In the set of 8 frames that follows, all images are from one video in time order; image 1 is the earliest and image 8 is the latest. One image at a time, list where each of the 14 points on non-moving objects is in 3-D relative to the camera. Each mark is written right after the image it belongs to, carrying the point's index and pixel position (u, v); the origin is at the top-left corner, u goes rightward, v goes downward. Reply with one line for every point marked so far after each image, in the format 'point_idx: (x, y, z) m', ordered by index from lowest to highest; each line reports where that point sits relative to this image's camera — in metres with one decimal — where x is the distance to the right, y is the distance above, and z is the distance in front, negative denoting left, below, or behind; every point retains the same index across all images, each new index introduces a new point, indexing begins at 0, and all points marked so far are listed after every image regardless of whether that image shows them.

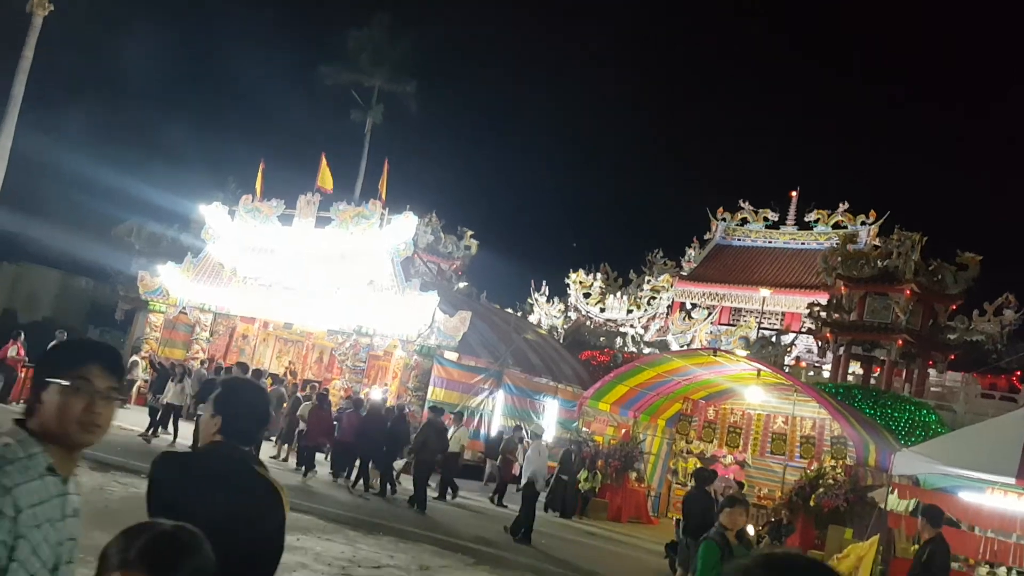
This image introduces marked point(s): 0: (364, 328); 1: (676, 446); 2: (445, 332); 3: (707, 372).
0: (-3.3, -0.9, +18.7) m
1: (+3.8, -3.7, +19.6) m
2: (-1.4, -0.9, +17.6) m
3: (+3.9, -1.7, +16.8) m
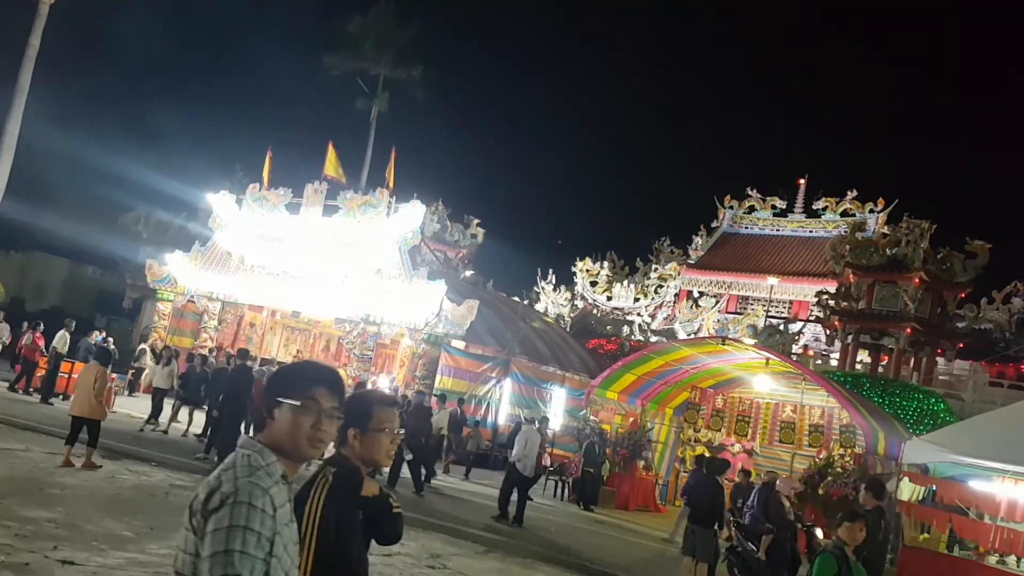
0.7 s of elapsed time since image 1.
0: (-3.1, -0.6, +18.7) m
1: (+4.0, -3.4, +19.6) m
2: (-1.2, -0.7, +17.6) m
3: (+4.0, -1.4, +16.8) m
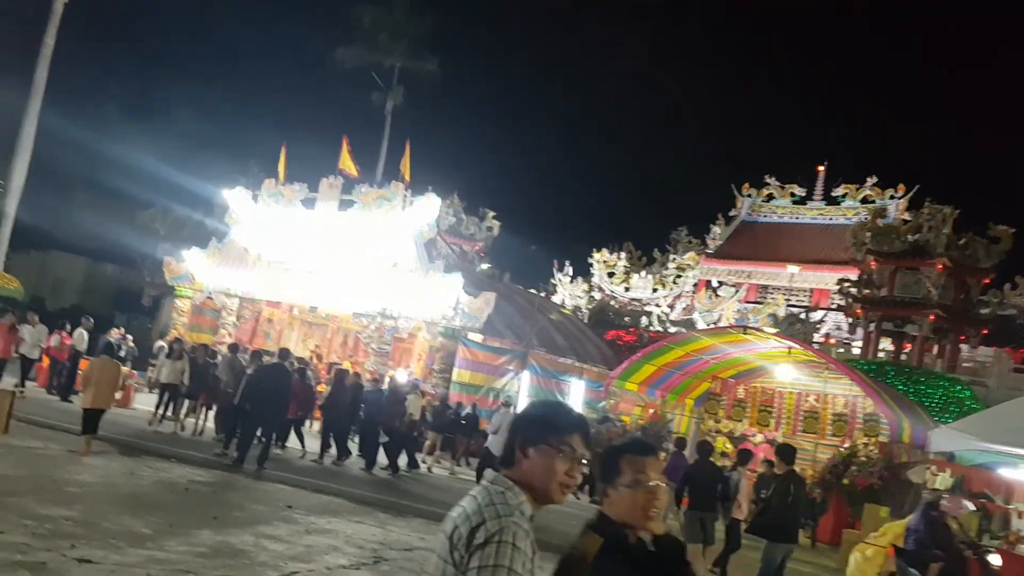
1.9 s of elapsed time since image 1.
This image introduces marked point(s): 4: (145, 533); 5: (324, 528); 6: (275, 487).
0: (-2.7, -0.5, +18.6) m
1: (+4.4, -3.2, +19.4) m
2: (-0.9, -0.5, +17.5) m
3: (+4.4, -1.2, +16.6) m
4: (-3.0, -2.0, +6.8) m
5: (-1.9, -2.4, +8.5) m
6: (-3.0, -2.5, +10.8) m
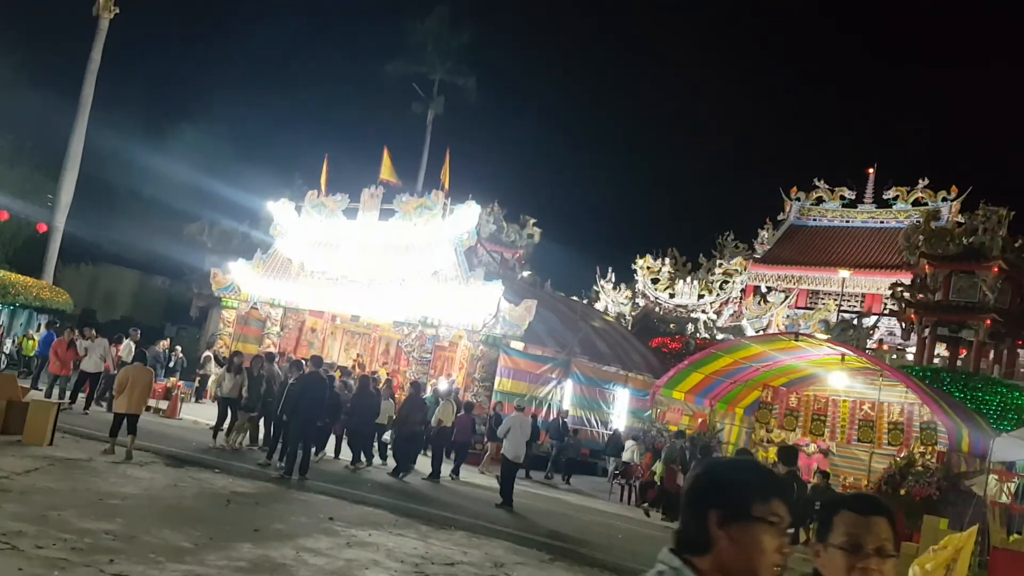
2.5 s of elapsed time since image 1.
0: (-1.8, -0.7, +18.5) m
1: (+5.4, -3.3, +19.0) m
2: (0.0, -0.7, +17.3) m
3: (+5.2, -1.3, +16.1) m
4: (-2.6, -2.1, +6.8) m
5: (-1.4, -2.5, +8.3) m
6: (-2.4, -2.6, +10.7) m
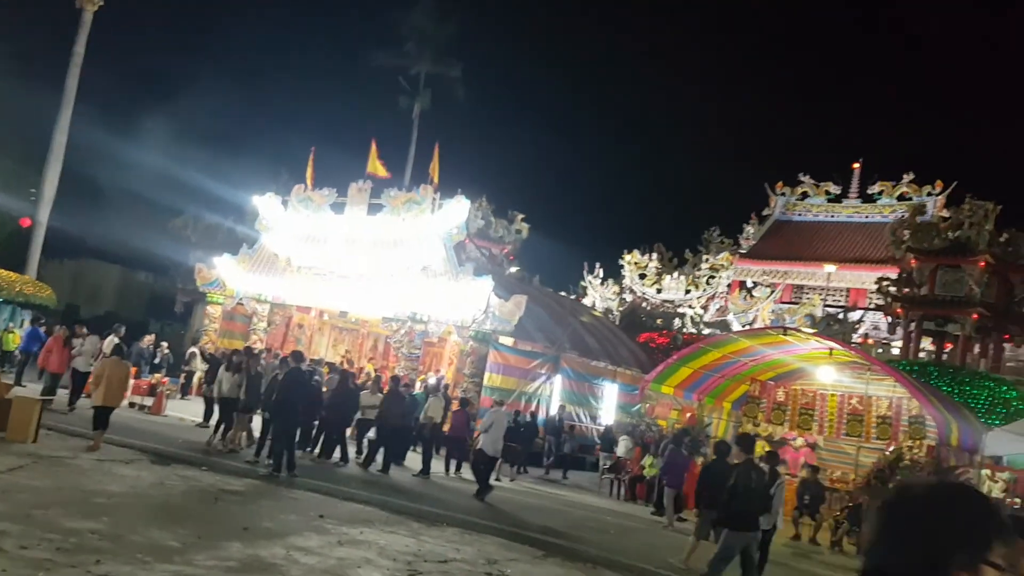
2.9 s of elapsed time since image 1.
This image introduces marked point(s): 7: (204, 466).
0: (-2.0, -0.6, +18.4) m
1: (+5.2, -3.2, +19.0) m
2: (-0.2, -0.6, +17.2) m
3: (+5.0, -1.2, +16.1) m
4: (-2.6, -2.0, +6.6) m
5: (-1.5, -2.4, +8.2) m
6: (-2.5, -2.6, +10.6) m
7: (-4.2, -2.4, +11.5) m
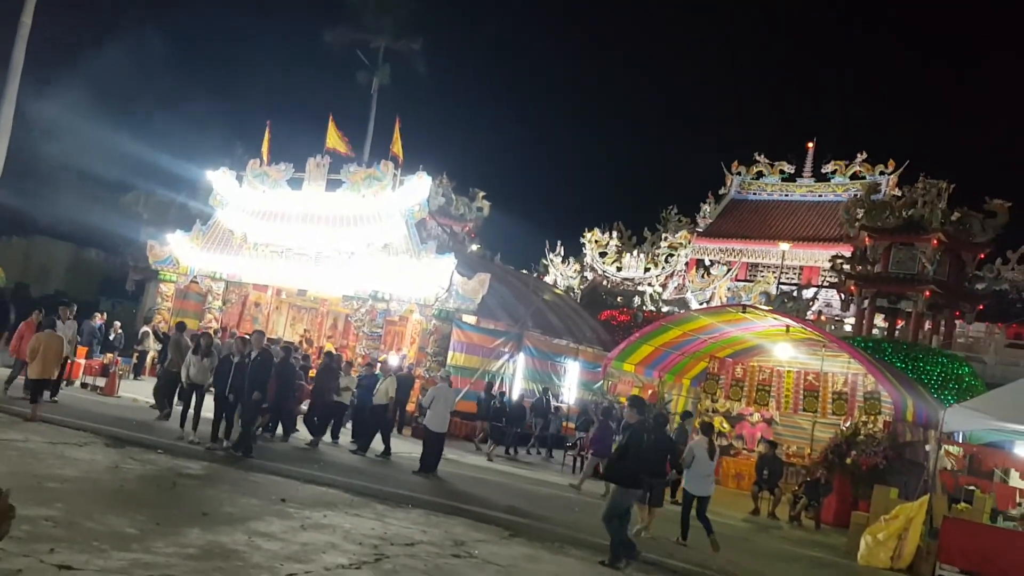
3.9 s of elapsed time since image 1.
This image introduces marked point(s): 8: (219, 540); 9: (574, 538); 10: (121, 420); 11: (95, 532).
0: (-2.8, -0.1, +18.1) m
1: (+4.3, -2.7, +19.1) m
2: (-1.0, -0.1, +17.1) m
3: (+4.3, -0.8, +16.2) m
4: (-2.9, -1.9, +6.4) m
5: (-1.8, -2.2, +8.1) m
6: (-3.0, -2.3, +10.4) m
7: (-4.7, -2.1, +11.2) m
8: (-2.3, -2.0, +6.7) m
9: (+0.7, -2.8, +9.4) m
10: (-5.8, -2.0, +12.8) m
11: (-3.1, -1.8, +6.3) m
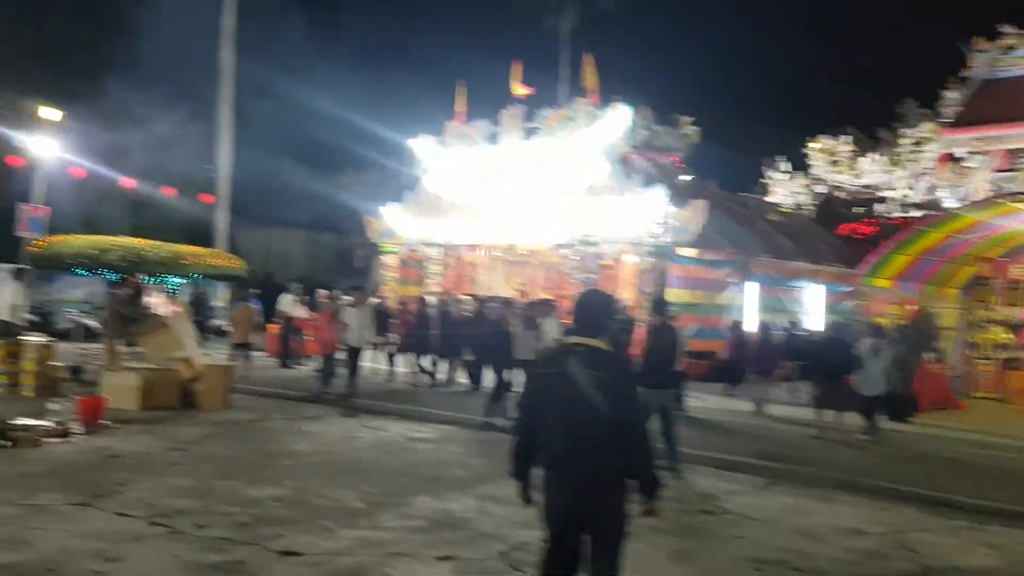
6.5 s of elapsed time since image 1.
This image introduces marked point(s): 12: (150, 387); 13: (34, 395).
0: (+1.6, +1.1, +17.4) m
1: (+9.0, -0.6, +16.6) m
2: (+3.1, +1.2, +15.9) m
3: (+8.1, +1.1, +13.7) m
4: (-1.1, -1.6, +6.1) m
5: (+0.4, -1.7, +7.5) m
6: (-0.2, -1.7, +10.0) m
7: (-1.6, -1.7, +11.2) m
8: (-0.5, -1.6, +6.3) m
9: (+3.2, -1.9, +8.2) m
10: (-2.4, -1.6, +13.1) m
11: (-1.3, -1.6, +6.0) m
12: (-4.2, -1.2, +9.9) m
13: (-5.7, -1.3, +10.1) m
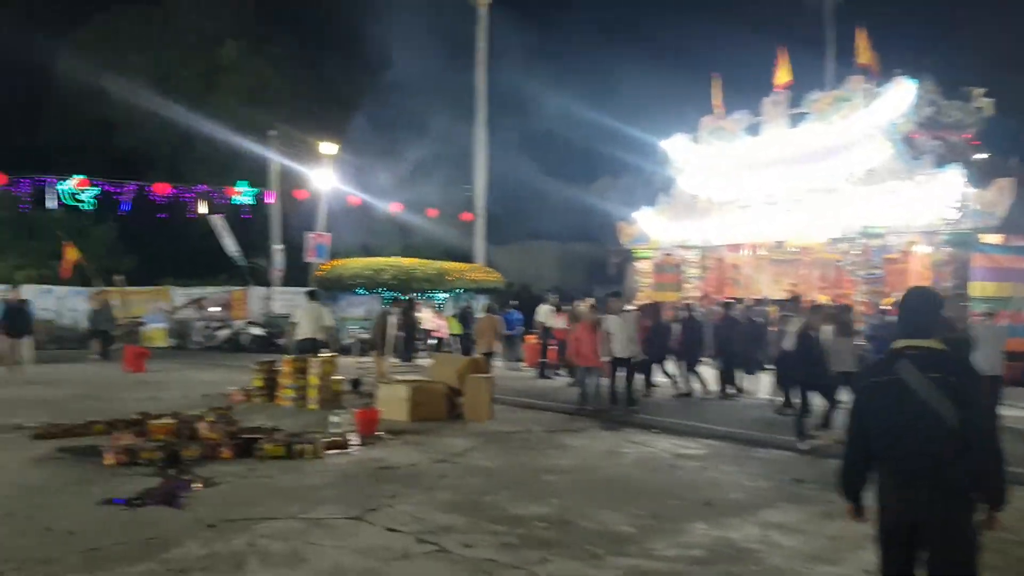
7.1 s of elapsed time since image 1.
0: (+6.5, +1.1, +15.6) m
1: (+13.5, -0.2, +12.7) m
2: (+7.5, +1.3, +13.8) m
3: (+11.6, +1.4, +10.3) m
4: (+0.8, -1.6, +5.7) m
5: (+2.6, -1.7, +6.5) m
6: (+2.8, -1.7, +9.1) m
7: (+1.8, -1.8, +10.7) m
8: (+1.4, -1.6, +5.7) m
9: (+5.5, -1.7, +6.3) m
10: (+1.6, -1.7, +12.7) m
11: (+0.5, -1.6, +5.6) m
12: (-1.1, -1.3, +10.2) m
13: (-2.5, -1.5, +10.8) m
